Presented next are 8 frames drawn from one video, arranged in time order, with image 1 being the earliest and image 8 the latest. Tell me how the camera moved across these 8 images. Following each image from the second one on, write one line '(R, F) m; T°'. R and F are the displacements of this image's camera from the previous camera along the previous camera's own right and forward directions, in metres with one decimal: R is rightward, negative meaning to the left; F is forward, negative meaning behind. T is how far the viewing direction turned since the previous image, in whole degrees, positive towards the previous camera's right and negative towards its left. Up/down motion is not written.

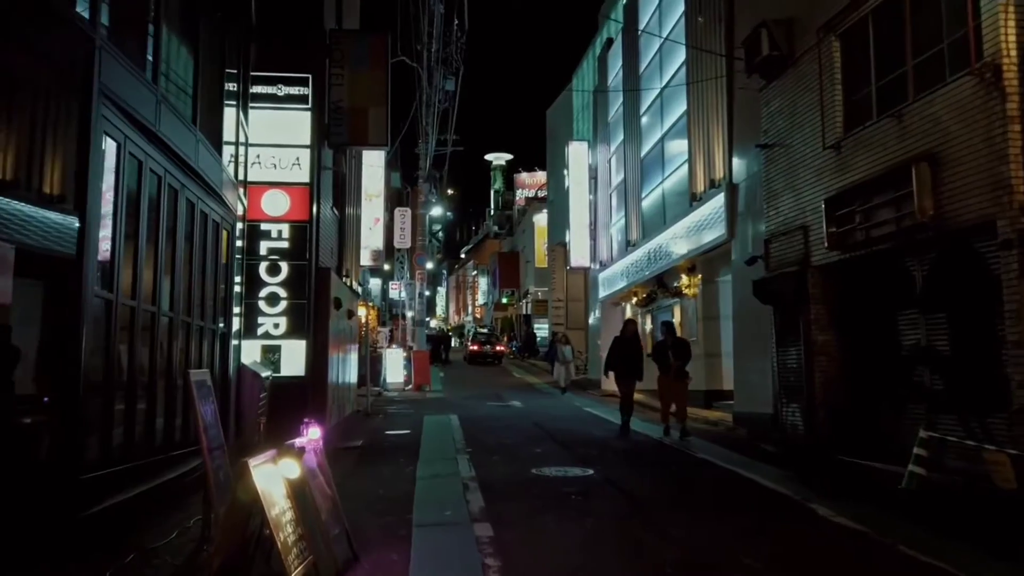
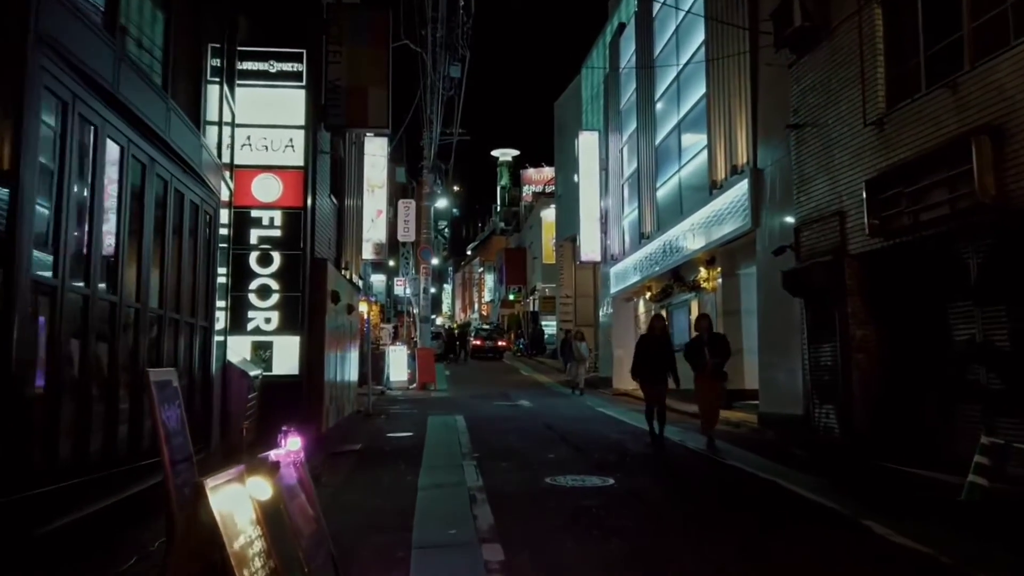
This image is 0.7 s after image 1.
(-0.1, +1.0) m; 0°
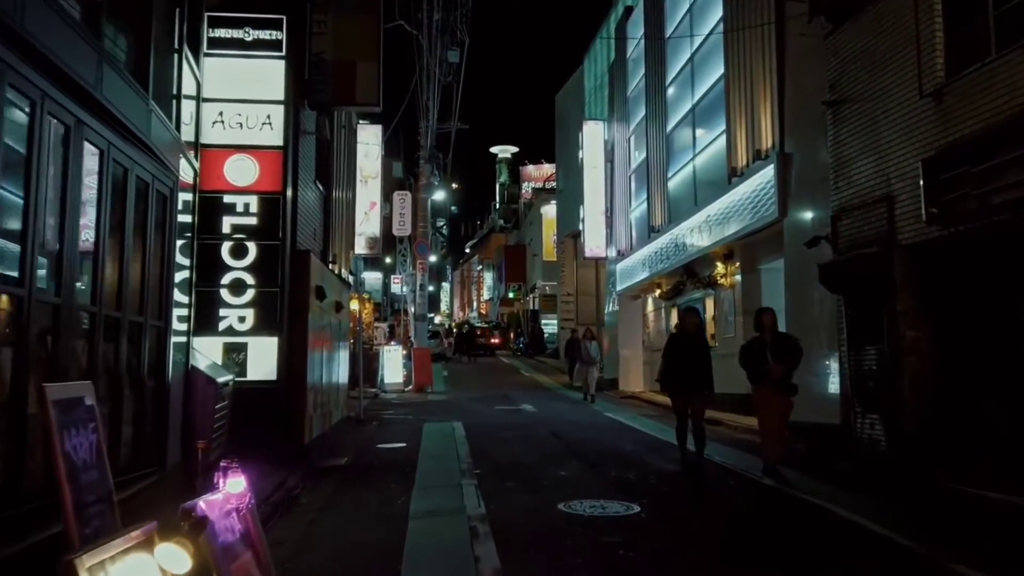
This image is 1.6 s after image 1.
(-0.1, +1.3) m; 0°
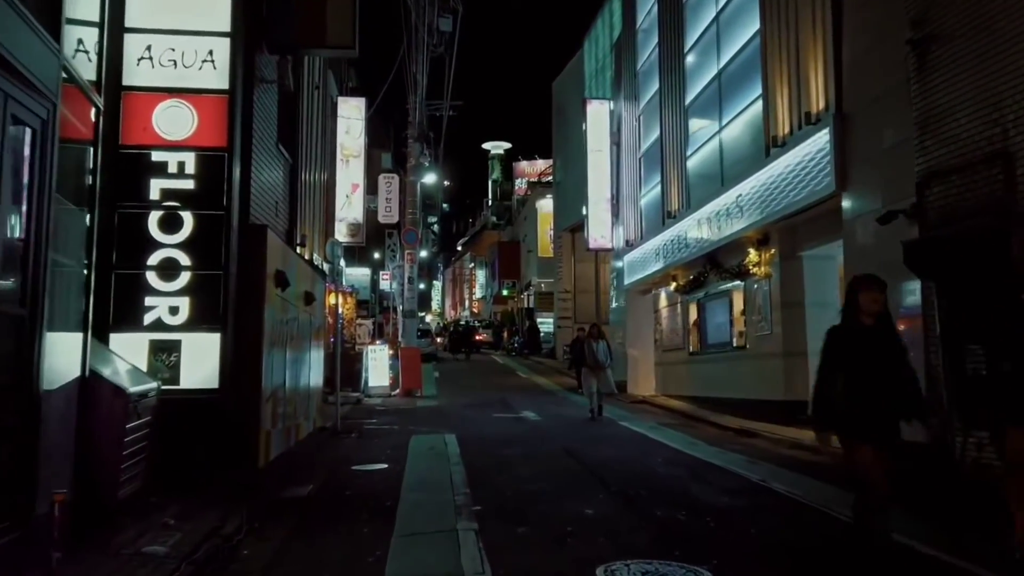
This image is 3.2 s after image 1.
(-0.2, +2.2) m; +1°
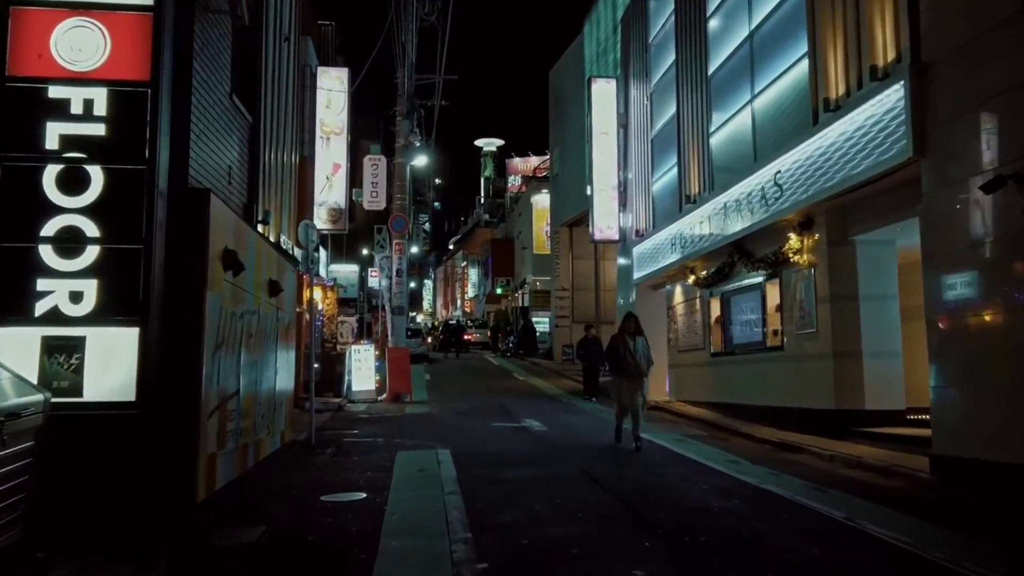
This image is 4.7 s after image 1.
(-0.2, +2.0) m; +1°
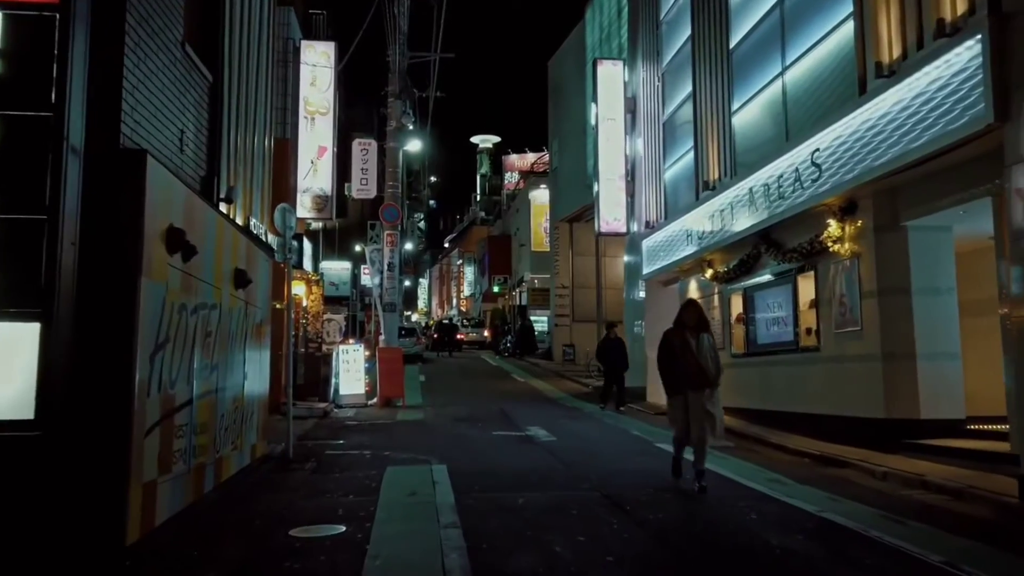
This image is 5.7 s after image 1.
(-0.1, +1.4) m; 0°
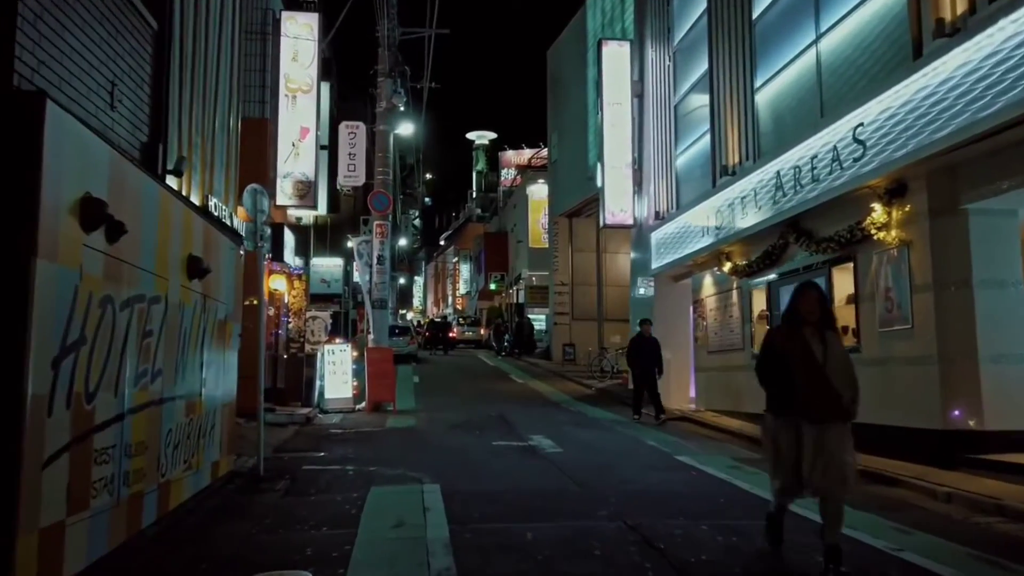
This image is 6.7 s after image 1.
(-0.1, +1.3) m; 0°
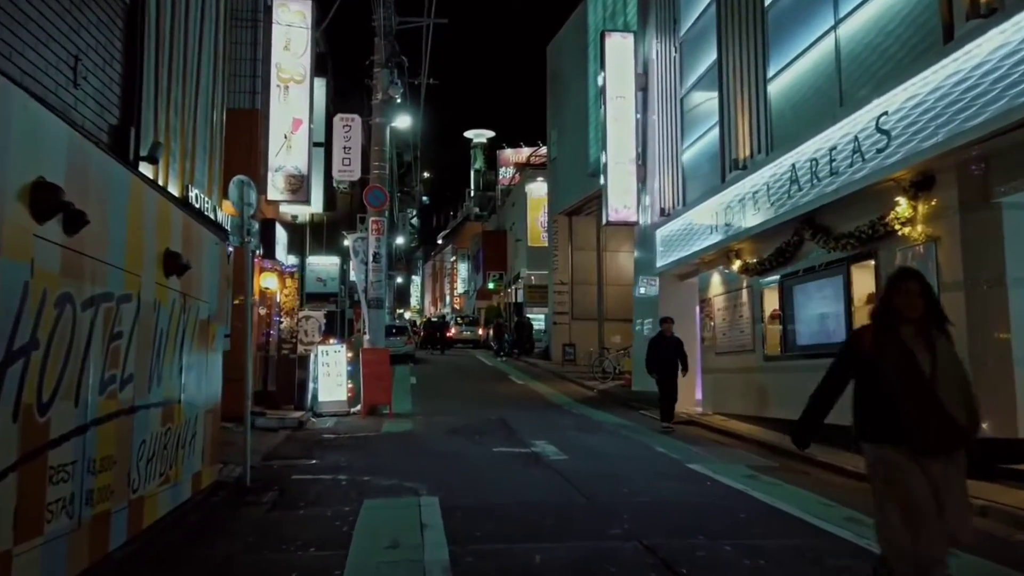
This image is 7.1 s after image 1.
(-0.1, +0.6) m; 0°
